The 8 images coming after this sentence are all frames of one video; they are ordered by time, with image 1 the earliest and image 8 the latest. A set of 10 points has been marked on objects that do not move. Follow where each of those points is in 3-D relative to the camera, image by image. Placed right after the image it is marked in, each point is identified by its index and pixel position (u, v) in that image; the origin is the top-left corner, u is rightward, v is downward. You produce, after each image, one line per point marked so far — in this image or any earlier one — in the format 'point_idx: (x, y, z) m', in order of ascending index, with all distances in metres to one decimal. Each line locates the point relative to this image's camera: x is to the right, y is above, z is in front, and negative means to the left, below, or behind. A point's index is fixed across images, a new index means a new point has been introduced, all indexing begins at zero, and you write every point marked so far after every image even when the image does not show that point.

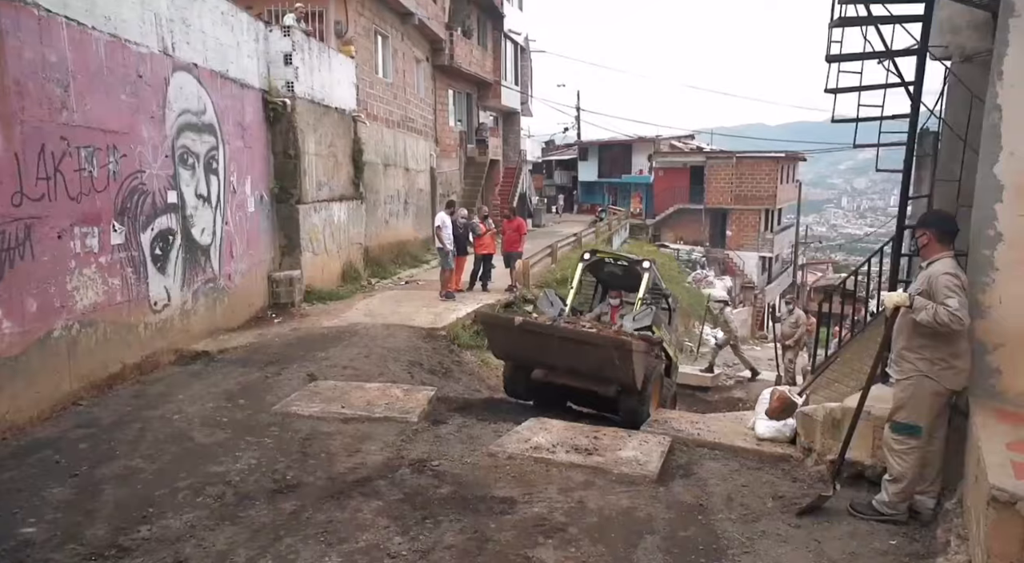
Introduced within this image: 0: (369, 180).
0: (-3.0, +2.1, +15.3) m
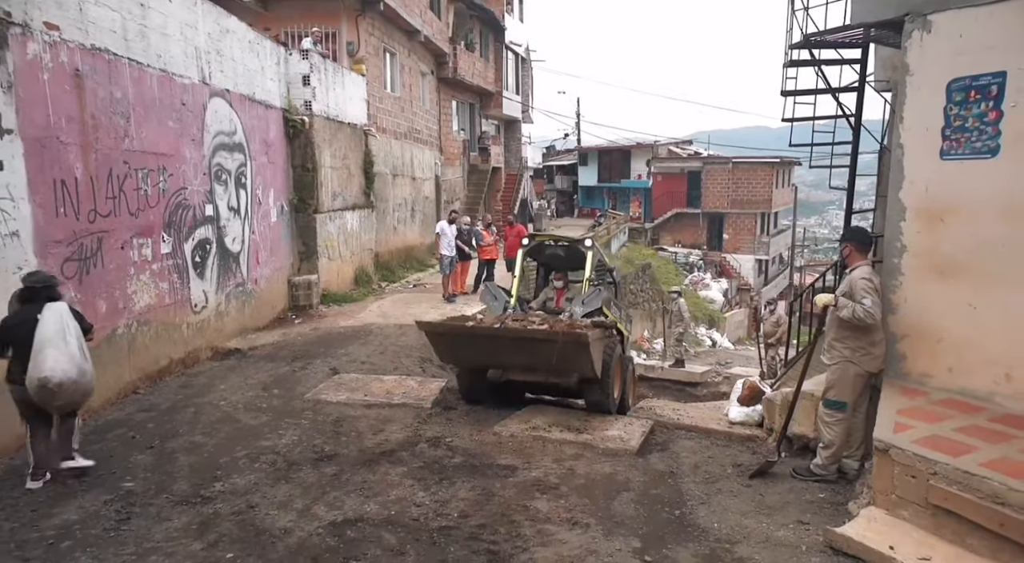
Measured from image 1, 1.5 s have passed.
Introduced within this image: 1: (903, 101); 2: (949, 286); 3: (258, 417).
0: (-3.0, +2.1, +16.3) m
1: (+2.8, +1.3, +5.2) m
2: (+3.0, 0.0, +5.0) m
3: (-2.4, -1.3, +7.0) m
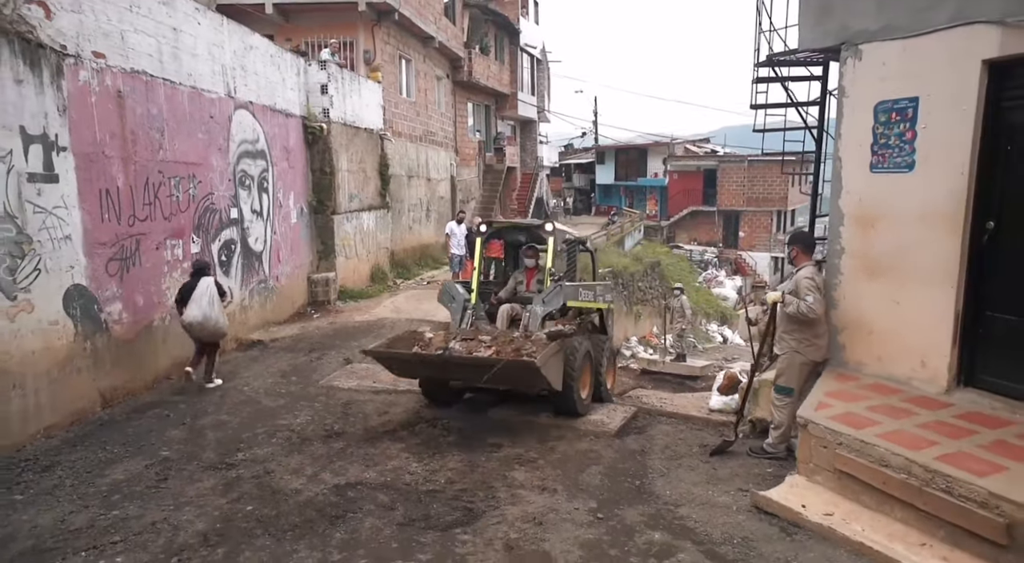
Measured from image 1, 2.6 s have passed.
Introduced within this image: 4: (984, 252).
0: (-2.7, +2.1, +17.1) m
1: (+2.6, +1.3, +5.8) m
2: (+2.9, 0.0, +5.6) m
3: (-2.5, -1.3, +7.8) m
4: (+3.3, +0.2, +5.2) m
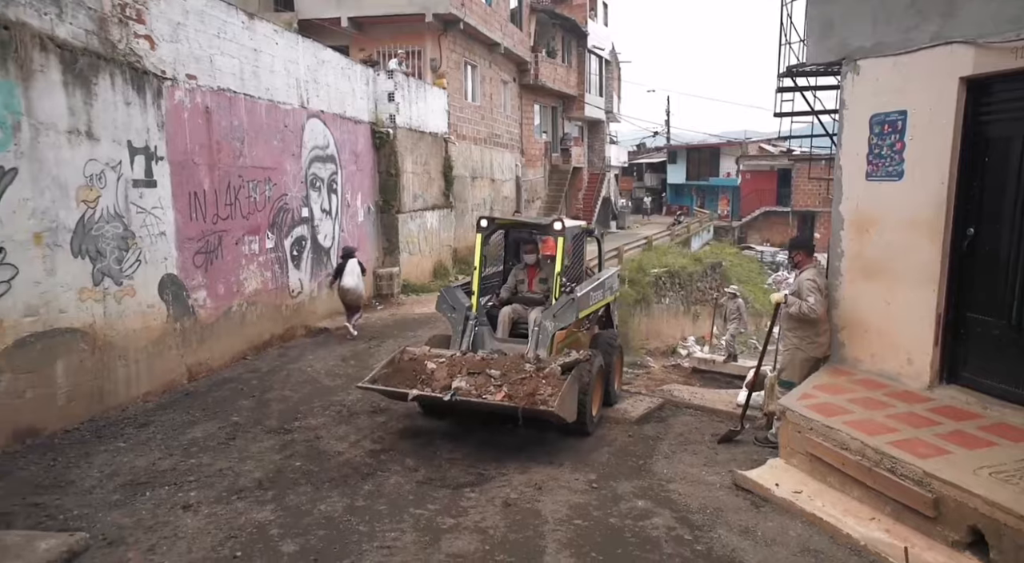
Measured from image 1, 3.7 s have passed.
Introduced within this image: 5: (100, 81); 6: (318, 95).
0: (-1.3, +2.2, +18.0) m
1: (+2.8, +1.3, +6.2) m
2: (+3.0, 0.0, +6.1) m
3: (-2.1, -1.2, +8.8) m
4: (+3.4, +0.2, +5.5) m
5: (-3.8, +1.9, +6.8) m
6: (-3.1, +3.0, +11.6) m
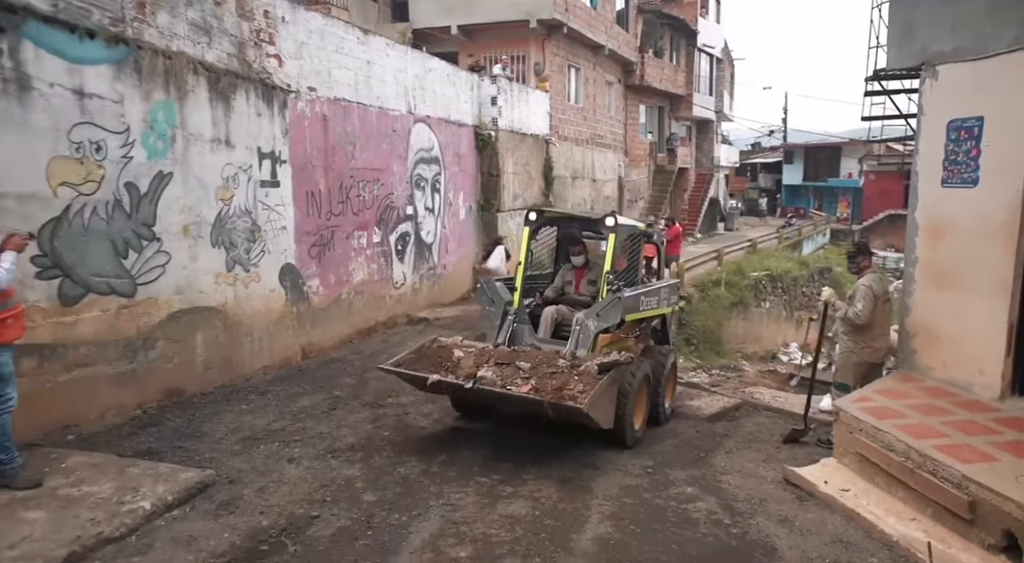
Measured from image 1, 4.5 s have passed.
0: (+1.2, +2.3, +18.5) m
1: (+3.5, +1.2, +6.3) m
2: (+3.6, -0.1, +6.1) m
3: (-1.1, -1.1, +9.5) m
4: (+4.0, +0.1, +5.5) m
5: (-3.0, +2.0, +7.8) m
6: (-1.5, +3.1, +12.4) m
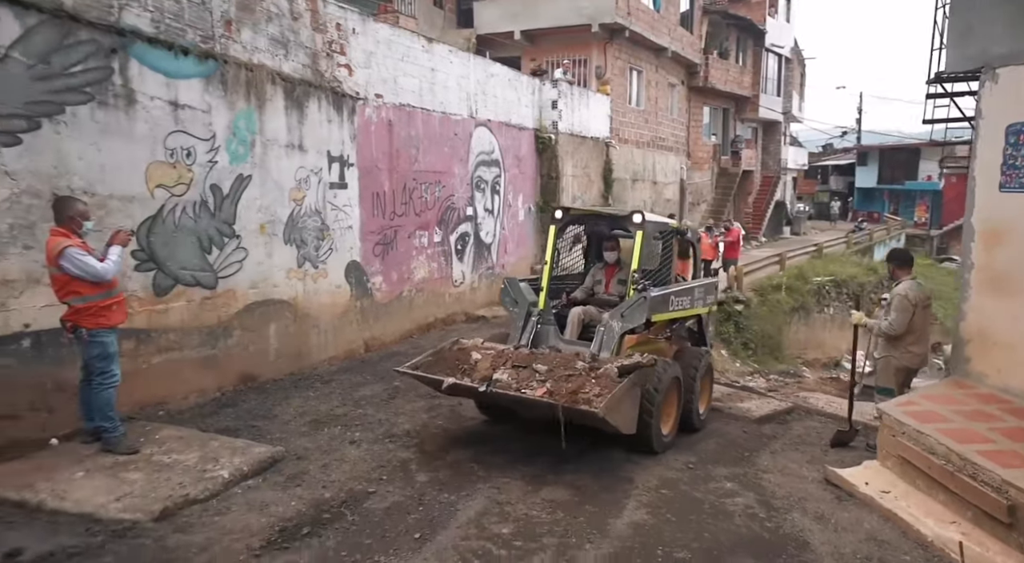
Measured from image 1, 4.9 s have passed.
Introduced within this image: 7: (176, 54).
0: (+2.7, +2.3, +18.7) m
1: (+4.0, +1.1, +6.3) m
2: (+4.1, -0.2, +6.1) m
3: (-0.4, -1.1, +9.9) m
4: (+4.3, 0.0, +5.4) m
5: (-2.3, +2.0, +8.4) m
6: (-0.5, +3.1, +12.8) m
7: (-3.1, +2.1, +6.7) m
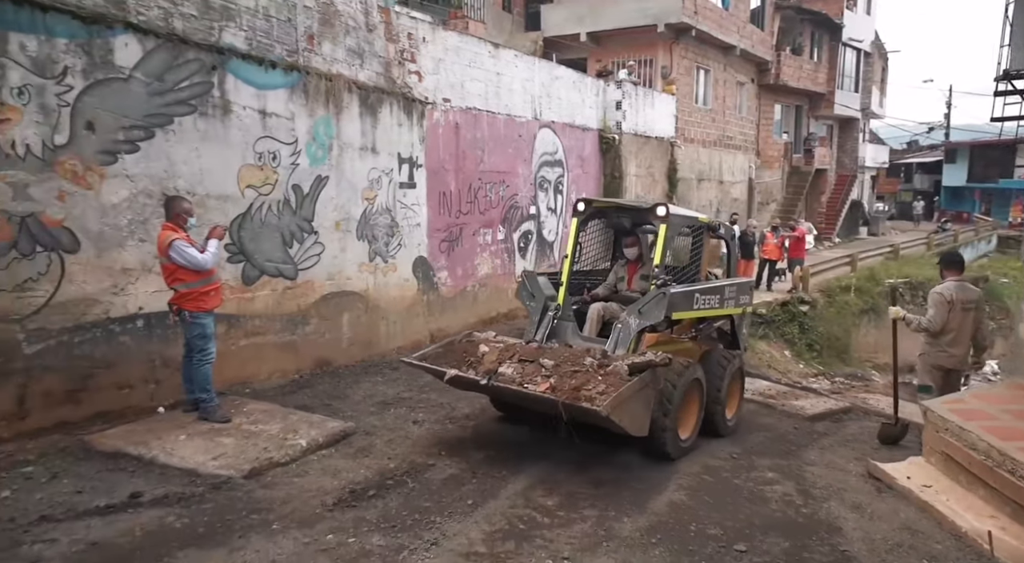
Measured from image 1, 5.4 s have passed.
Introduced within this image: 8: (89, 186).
0: (+4.4, +2.3, +18.7) m
1: (+4.5, +1.1, +6.3) m
2: (+4.5, -0.2, +6.1) m
3: (+0.4, -1.0, +10.3) m
4: (+4.7, 0.0, +5.4) m
5: (-1.6, +2.1, +8.9) m
6: (+0.7, +3.2, +13.2) m
7: (-2.5, +2.2, +7.3) m
8: (-3.4, +0.8, +5.8) m
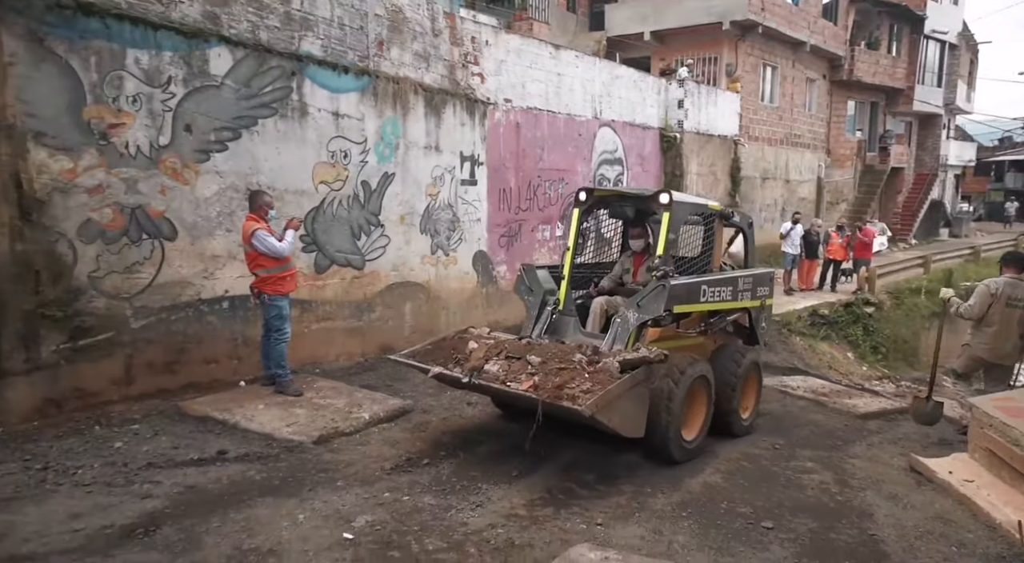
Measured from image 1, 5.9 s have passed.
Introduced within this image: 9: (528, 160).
0: (+6.0, +2.3, +18.6) m
1: (+4.9, +1.1, +6.2) m
2: (+4.9, -0.2, +6.0) m
3: (+1.3, -1.0, +10.6) m
4: (+5.1, 0.0, +5.3) m
5: (-0.9, +2.2, +9.4) m
6: (+1.8, +3.2, +13.5) m
7: (-1.9, +2.3, +7.9) m
8: (-2.9, +0.9, +6.5) m
9: (+0.3, +1.9, +11.3) m
